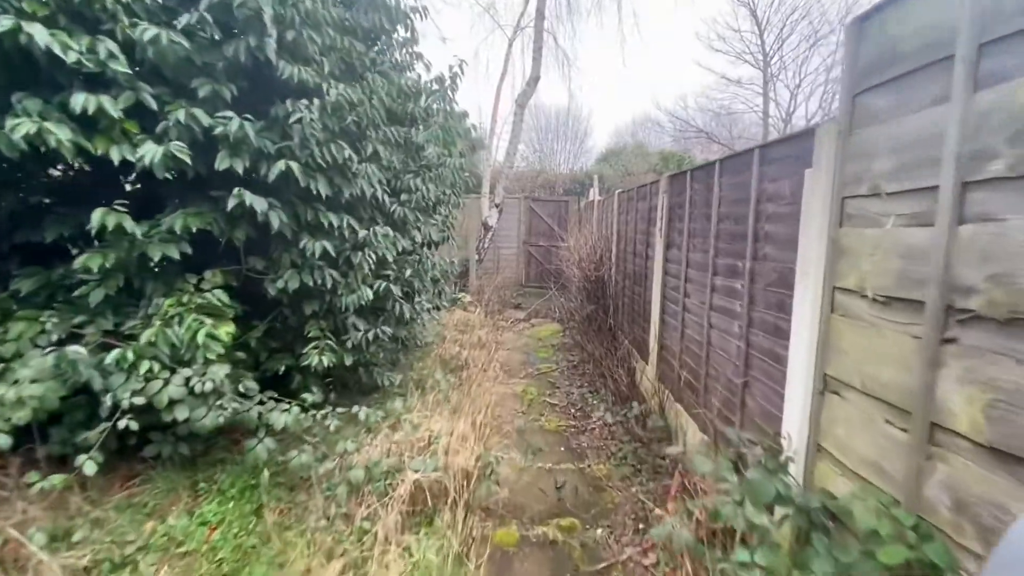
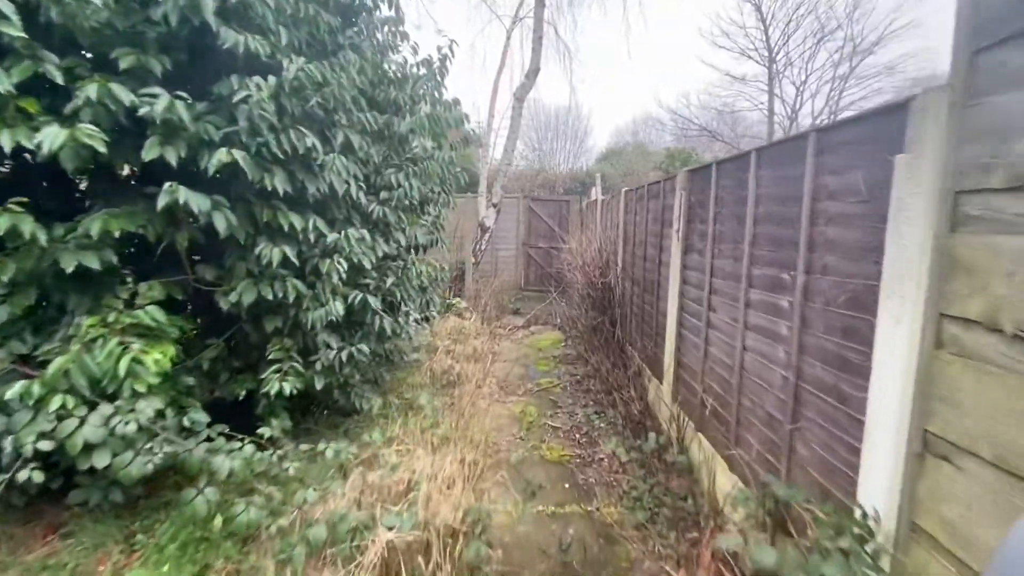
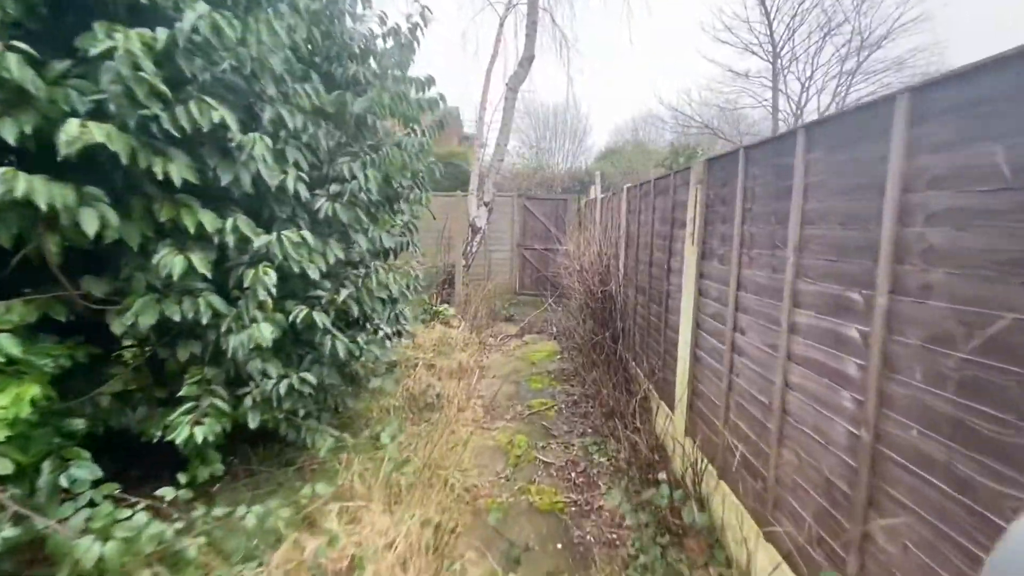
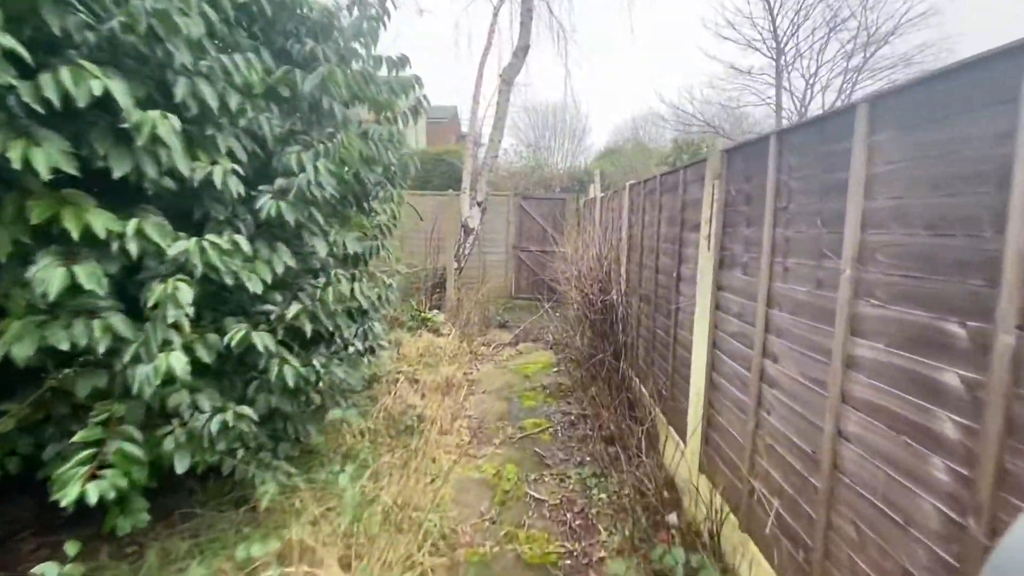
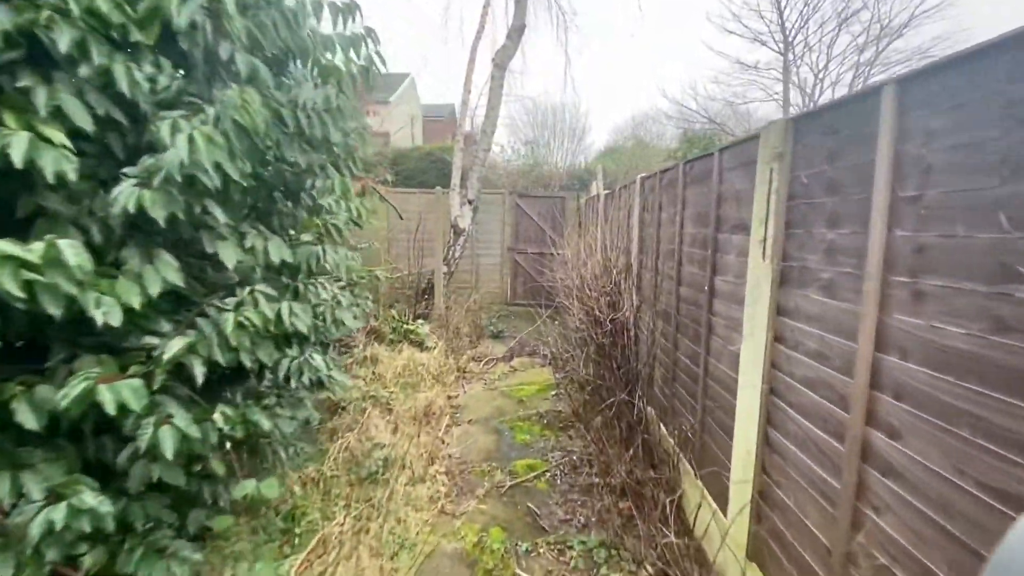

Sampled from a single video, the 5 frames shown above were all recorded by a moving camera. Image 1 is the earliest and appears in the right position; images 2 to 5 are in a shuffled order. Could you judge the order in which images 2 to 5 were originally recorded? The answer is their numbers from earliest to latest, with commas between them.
2, 3, 4, 5
